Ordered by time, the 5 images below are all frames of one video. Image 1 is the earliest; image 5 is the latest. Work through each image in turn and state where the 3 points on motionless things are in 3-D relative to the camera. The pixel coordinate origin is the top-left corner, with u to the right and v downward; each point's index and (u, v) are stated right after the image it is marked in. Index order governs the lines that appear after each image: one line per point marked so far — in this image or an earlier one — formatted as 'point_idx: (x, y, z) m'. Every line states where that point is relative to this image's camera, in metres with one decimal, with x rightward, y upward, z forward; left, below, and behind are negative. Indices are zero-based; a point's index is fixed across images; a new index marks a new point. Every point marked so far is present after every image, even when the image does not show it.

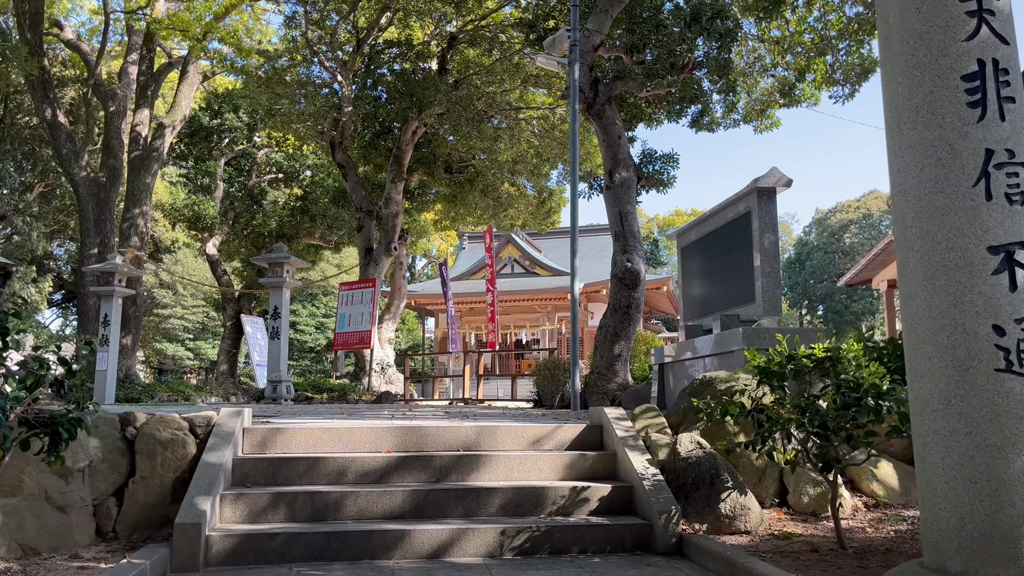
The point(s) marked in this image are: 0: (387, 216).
0: (-2.0, +1.1, +13.0) m
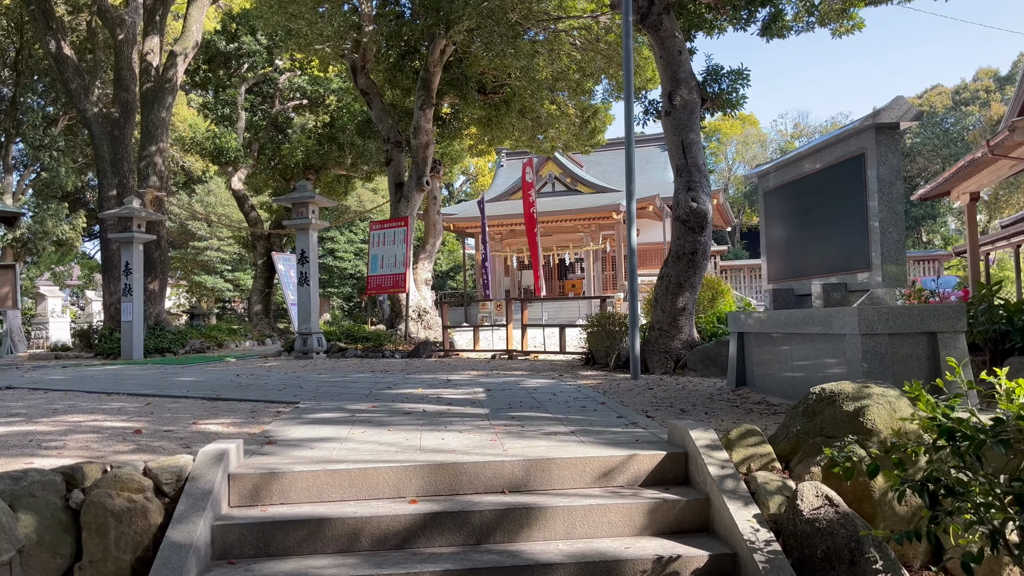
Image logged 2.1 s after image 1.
0: (-1.4, +2.1, +11.9) m
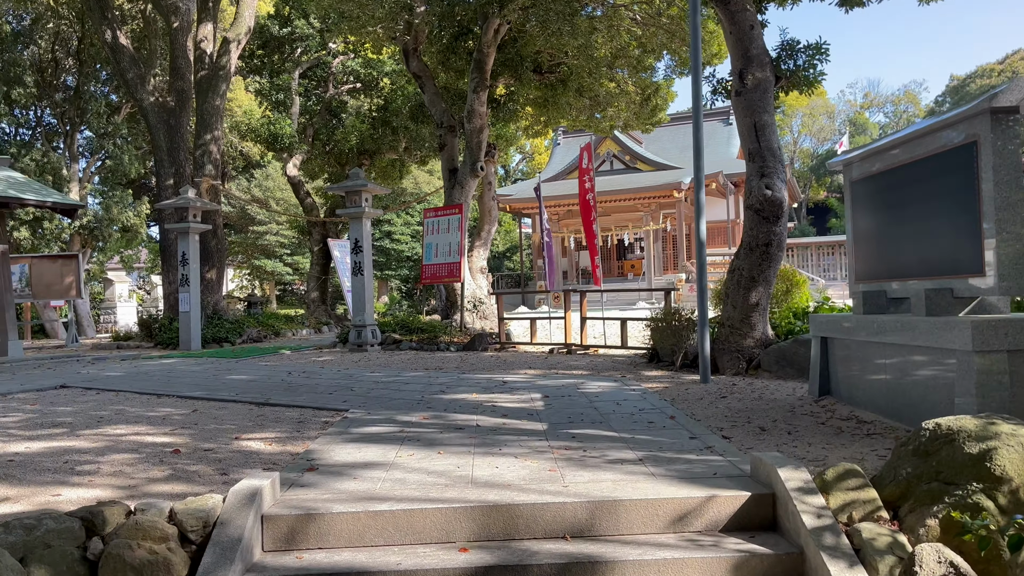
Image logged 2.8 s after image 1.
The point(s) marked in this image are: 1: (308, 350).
0: (-0.6, +2.2, +11.6) m
1: (-2.8, -0.8, +11.0) m
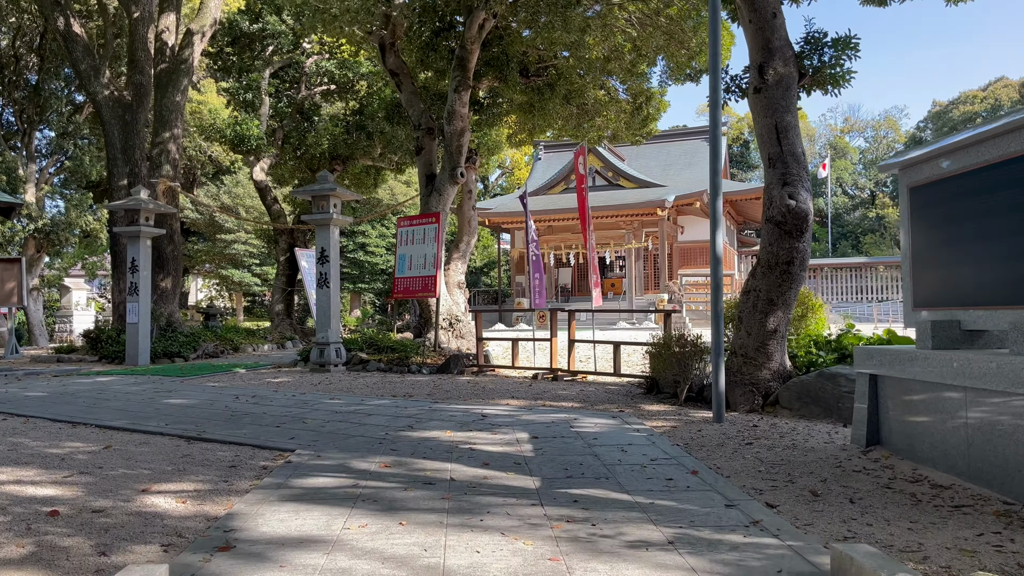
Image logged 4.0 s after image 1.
0: (-0.8, +2.0, +10.6) m
1: (-3.0, -1.0, +10.0) m
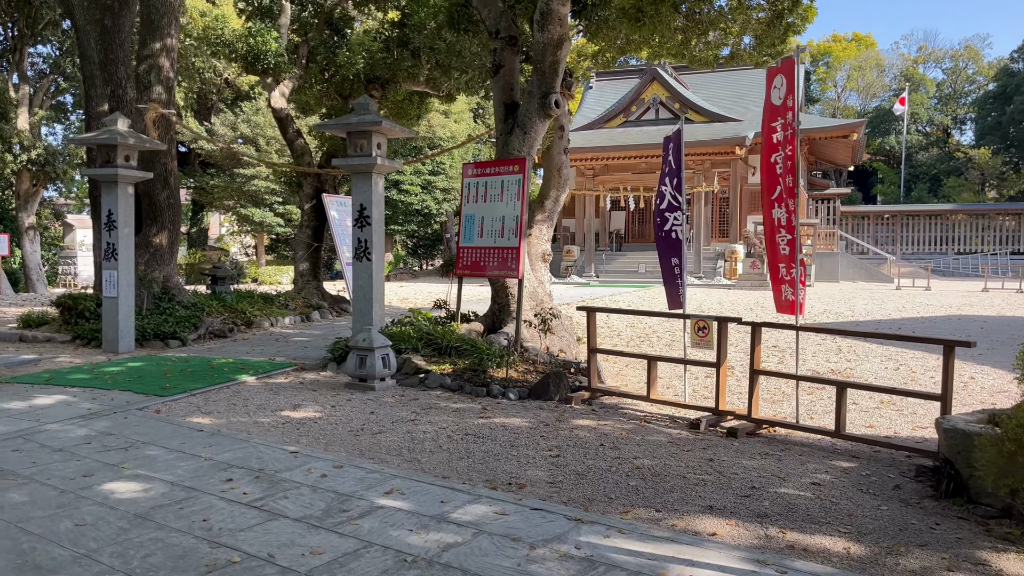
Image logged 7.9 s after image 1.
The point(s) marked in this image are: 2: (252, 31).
0: (+0.3, +2.2, +7.5) m
1: (-2.0, -0.8, +7.2) m
2: (-4.0, +3.9, +12.5) m
